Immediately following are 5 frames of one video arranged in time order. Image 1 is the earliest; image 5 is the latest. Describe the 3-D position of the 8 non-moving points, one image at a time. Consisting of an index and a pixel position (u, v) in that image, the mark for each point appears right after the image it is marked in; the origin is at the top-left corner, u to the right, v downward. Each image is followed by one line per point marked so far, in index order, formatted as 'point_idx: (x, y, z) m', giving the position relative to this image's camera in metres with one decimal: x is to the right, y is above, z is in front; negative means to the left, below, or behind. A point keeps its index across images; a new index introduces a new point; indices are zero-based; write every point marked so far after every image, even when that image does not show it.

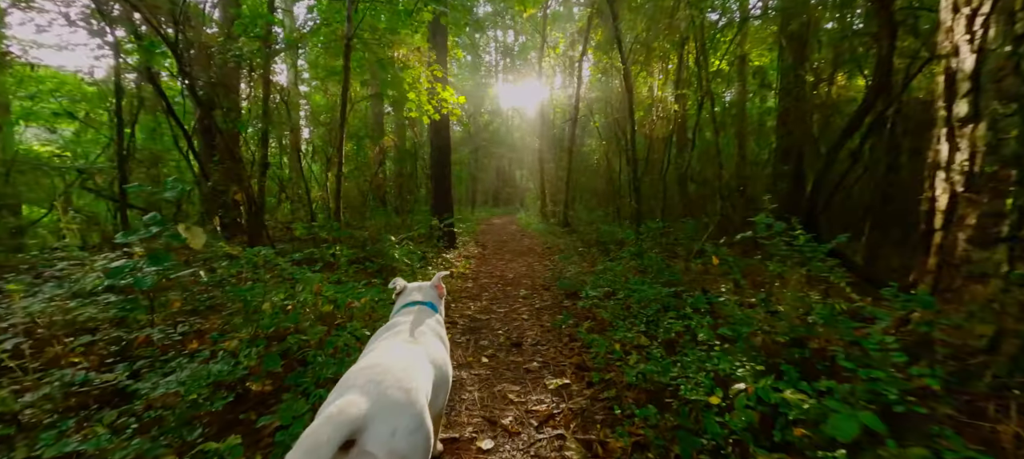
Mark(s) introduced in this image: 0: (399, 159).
0: (-4.4, +2.7, +14.2) m
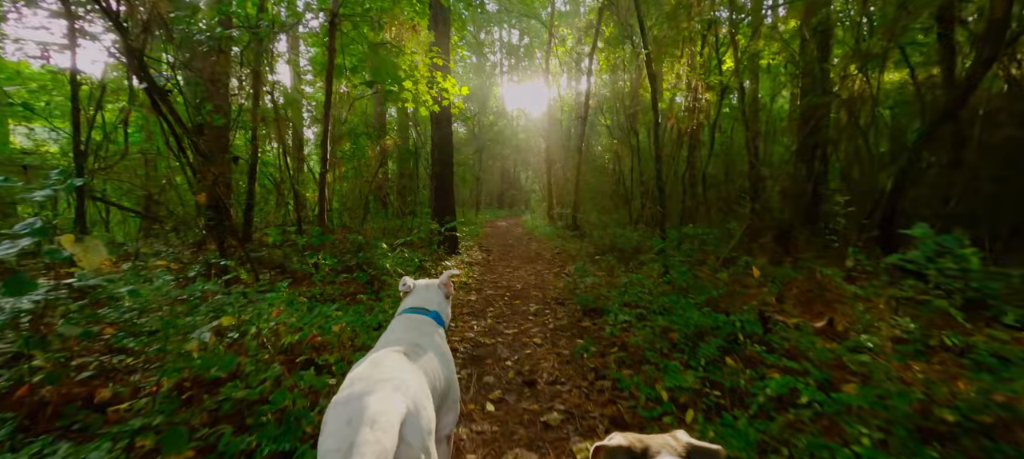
0: (-4.1, +2.6, +13.6) m
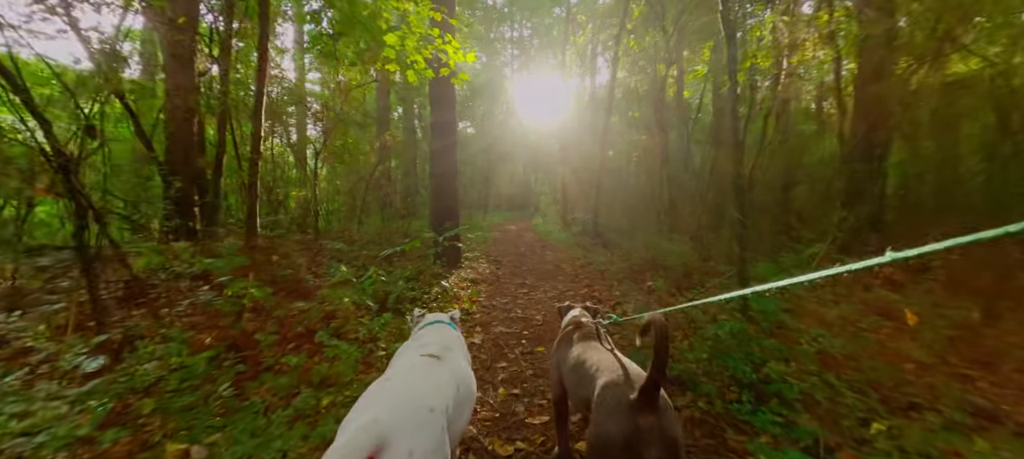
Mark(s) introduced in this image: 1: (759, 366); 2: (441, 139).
0: (-3.7, +2.5, +12.1) m
1: (+1.9, -1.0, +2.8) m
2: (-1.5, +1.9, +7.5) m
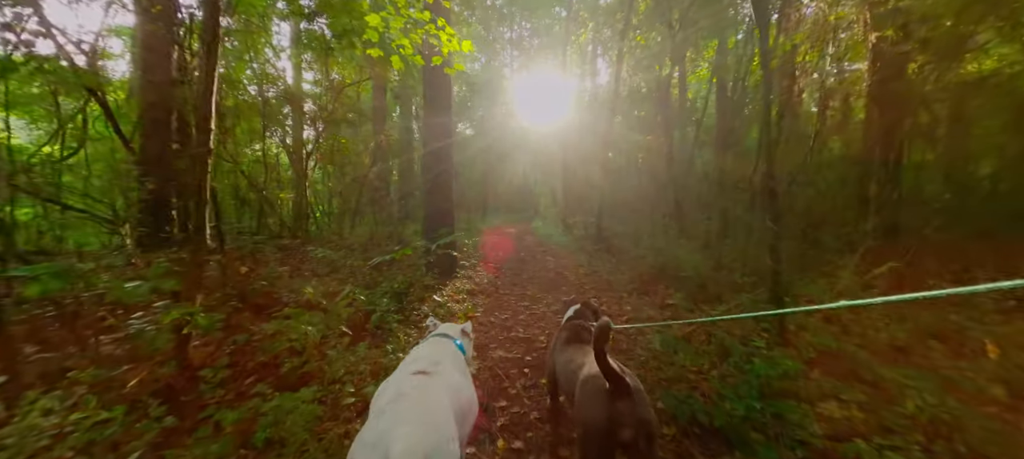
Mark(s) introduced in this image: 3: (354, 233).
0: (-3.7, +2.3, +11.6) m
1: (+1.9, -1.1, +2.3) m
2: (-1.5, +1.7, +7.0) m
3: (-4.1, -0.1, +9.5) m
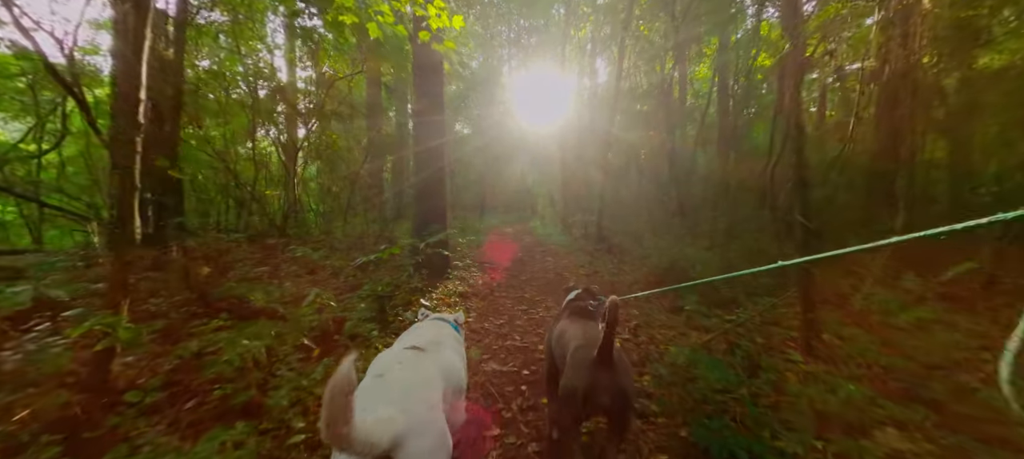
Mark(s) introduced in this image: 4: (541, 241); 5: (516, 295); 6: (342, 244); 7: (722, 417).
0: (-3.8, +2.4, +11.1) m
1: (+1.9, -1.1, +1.9) m
2: (-1.5, +1.8, +6.6) m
3: (-4.2, -0.1, +9.1) m
4: (+1.1, -0.4, +13.5) m
5: (+0.1, -1.0, +5.7) m
6: (-3.5, -0.3, +7.7) m
7: (+1.3, -1.1, +2.3) m
